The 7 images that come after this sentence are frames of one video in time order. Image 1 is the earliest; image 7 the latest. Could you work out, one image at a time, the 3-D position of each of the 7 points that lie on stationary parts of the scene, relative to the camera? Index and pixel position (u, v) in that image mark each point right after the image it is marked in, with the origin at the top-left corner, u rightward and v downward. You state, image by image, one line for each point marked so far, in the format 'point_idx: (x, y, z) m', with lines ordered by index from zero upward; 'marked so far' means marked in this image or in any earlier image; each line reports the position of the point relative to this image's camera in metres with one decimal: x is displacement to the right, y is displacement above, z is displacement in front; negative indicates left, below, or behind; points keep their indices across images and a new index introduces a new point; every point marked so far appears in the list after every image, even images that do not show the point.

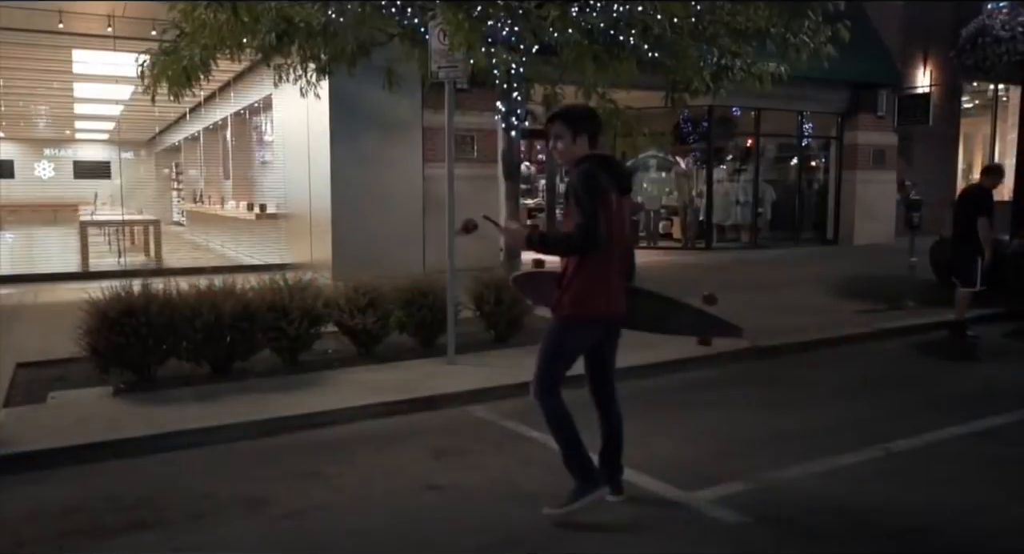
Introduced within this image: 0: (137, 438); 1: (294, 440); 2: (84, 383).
0: (-2.9, -1.2, +6.3) m
1: (-1.7, -1.3, +6.6) m
2: (-4.1, -1.0, +7.9) m
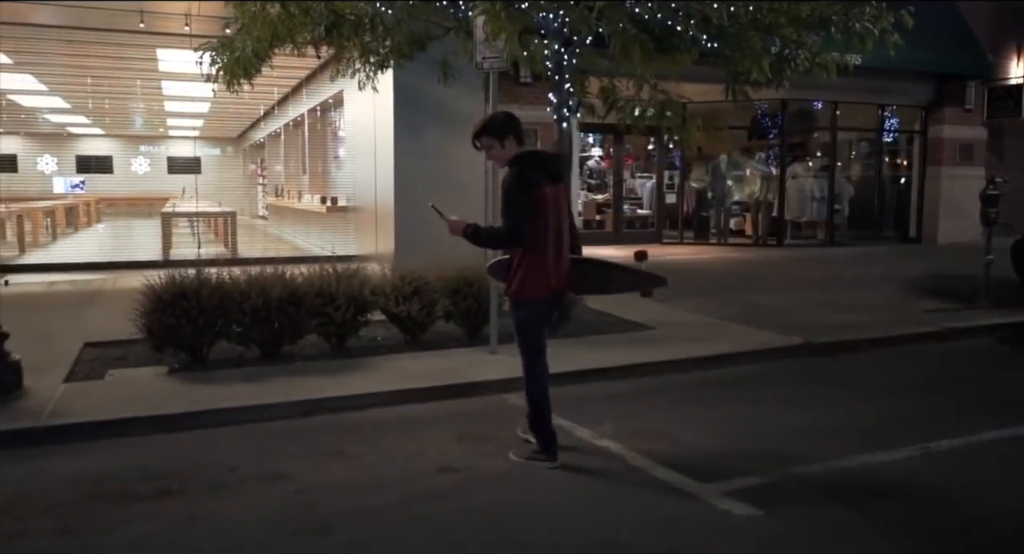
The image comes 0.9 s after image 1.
0: (-2.6, -1.1, +6.6) m
1: (-1.5, -1.2, +6.7) m
2: (-3.7, -0.9, +8.3) m
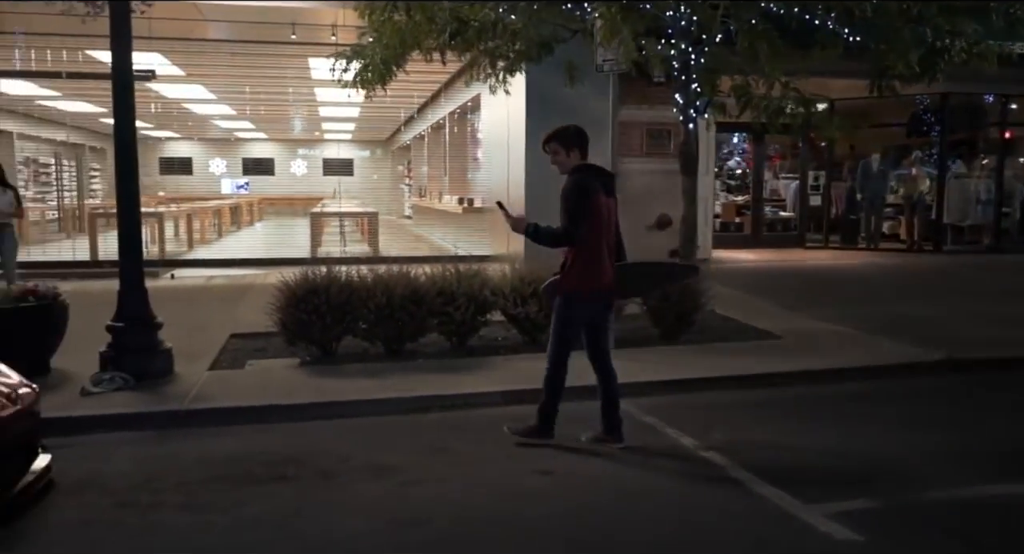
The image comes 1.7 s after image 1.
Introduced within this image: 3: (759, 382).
0: (-1.8, -1.1, +7.0) m
1: (-0.6, -1.2, +7.0) m
2: (-2.5, -0.8, +8.9) m
3: (+2.3, -1.0, +7.7) m
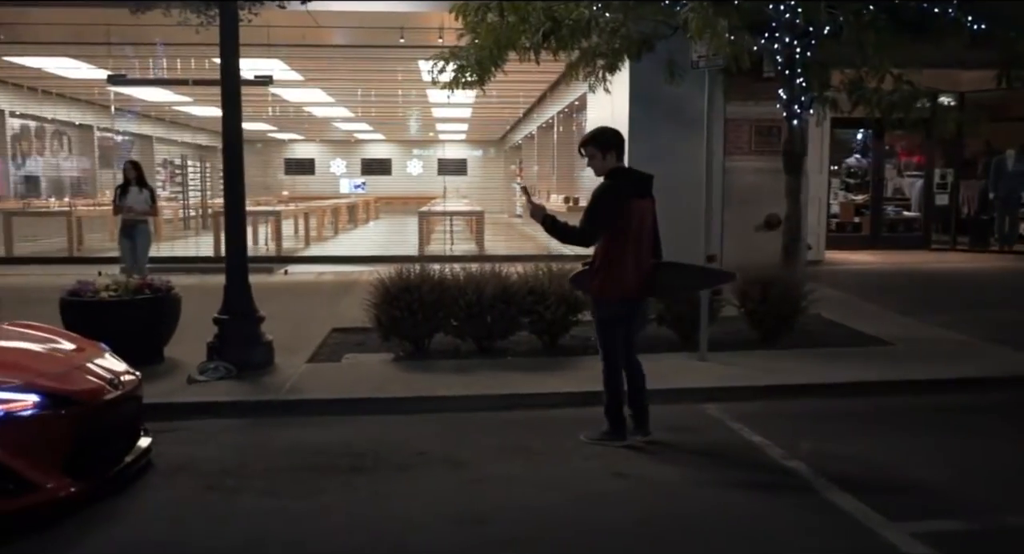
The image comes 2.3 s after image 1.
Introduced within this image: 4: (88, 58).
0: (-1.0, -1.1, +7.2) m
1: (+0.1, -1.2, +7.0) m
2: (-1.5, -0.8, +9.1) m
3: (+3.1, -1.0, +7.3) m
4: (-8.3, +4.3, +16.3) m
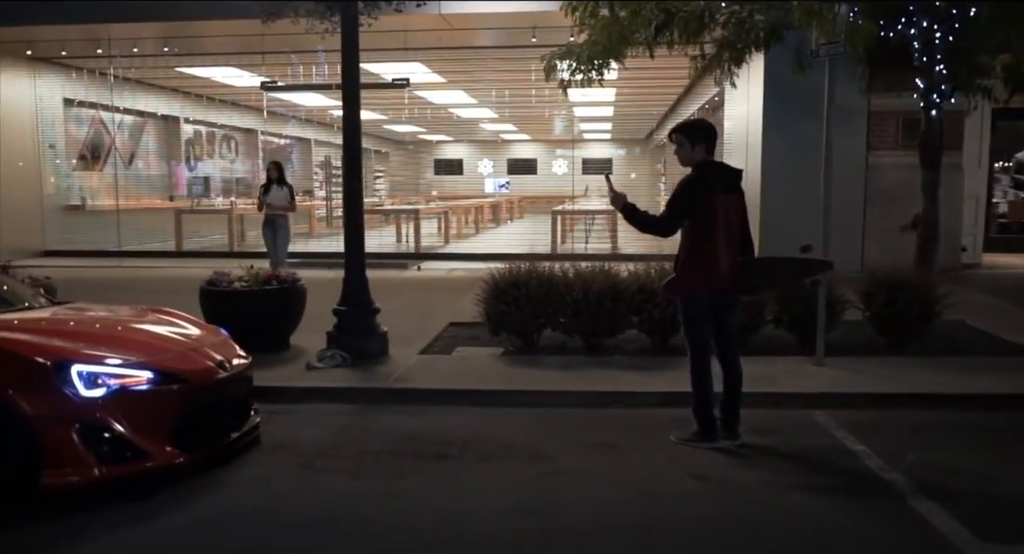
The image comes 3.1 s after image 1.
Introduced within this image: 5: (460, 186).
0: (-0.2, -1.0, +7.3) m
1: (+0.9, -1.1, +6.9) m
2: (-0.3, -0.8, +9.3) m
3: (+3.9, -1.0, +6.7) m
4: (-5.6, +4.5, +17.6) m
5: (-1.4, +2.0, +18.2) m
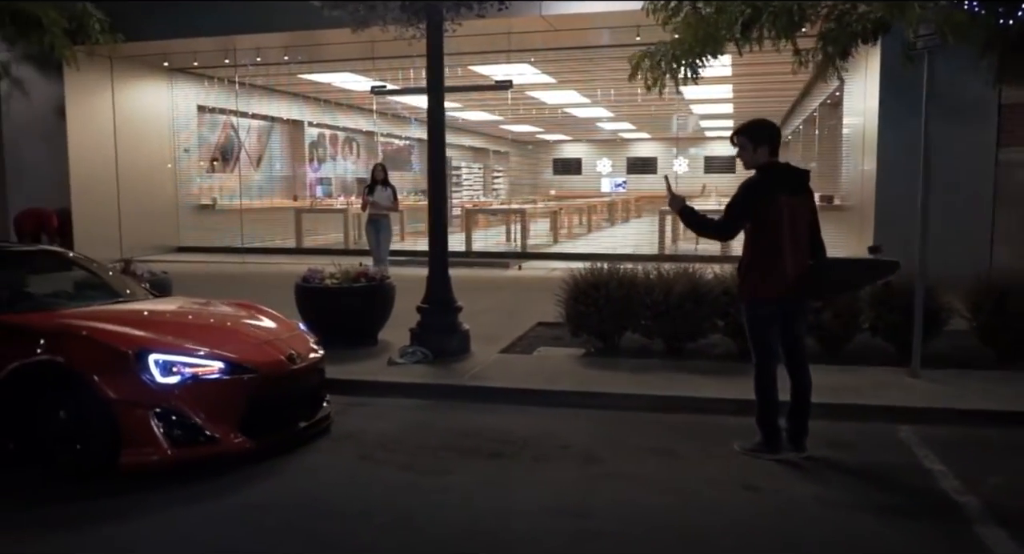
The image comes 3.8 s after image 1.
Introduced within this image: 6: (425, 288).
0: (+0.5, -1.0, +7.3) m
1: (+1.5, -1.2, +6.8) m
2: (+0.7, -0.8, +9.3) m
3: (+4.4, -1.1, +6.1) m
4: (-3.2, +4.5, +18.3) m
5: (+1.0, +2.0, +18.3) m
6: (-0.9, -0.1, +8.8) m
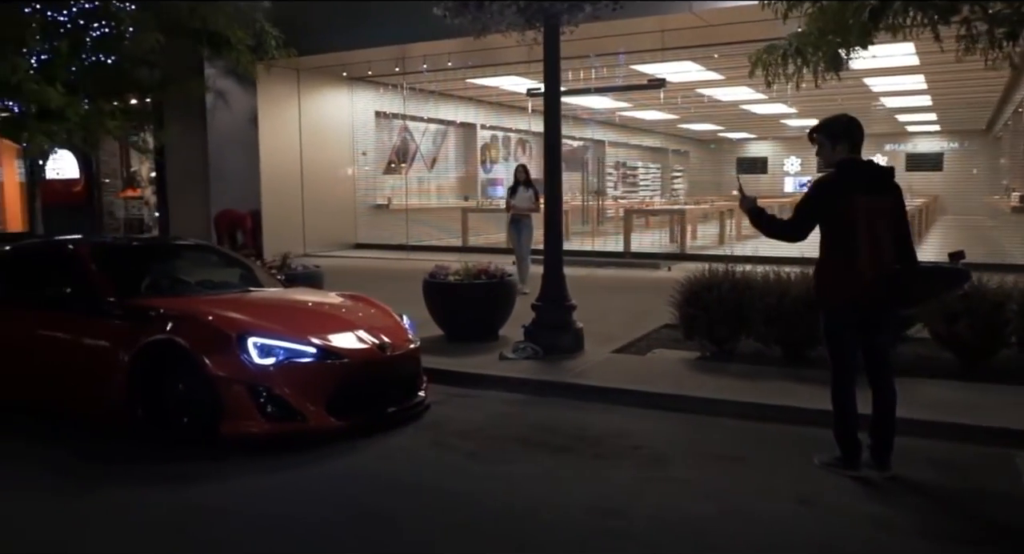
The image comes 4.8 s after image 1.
0: (+1.3, -1.0, +7.3) m
1: (+2.1, -1.2, +6.5) m
2: (+2.0, -0.8, +9.2) m
3: (+4.9, -1.2, +5.2) m
4: (+0.3, +4.6, +18.8) m
5: (+4.3, +2.0, +17.8) m
6: (+0.3, -0.1, +9.0) m
